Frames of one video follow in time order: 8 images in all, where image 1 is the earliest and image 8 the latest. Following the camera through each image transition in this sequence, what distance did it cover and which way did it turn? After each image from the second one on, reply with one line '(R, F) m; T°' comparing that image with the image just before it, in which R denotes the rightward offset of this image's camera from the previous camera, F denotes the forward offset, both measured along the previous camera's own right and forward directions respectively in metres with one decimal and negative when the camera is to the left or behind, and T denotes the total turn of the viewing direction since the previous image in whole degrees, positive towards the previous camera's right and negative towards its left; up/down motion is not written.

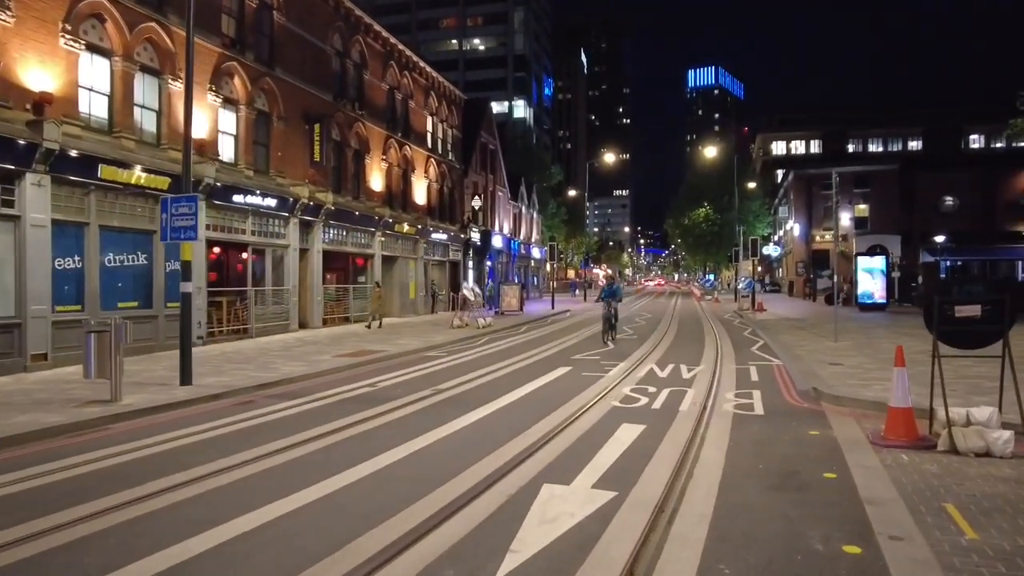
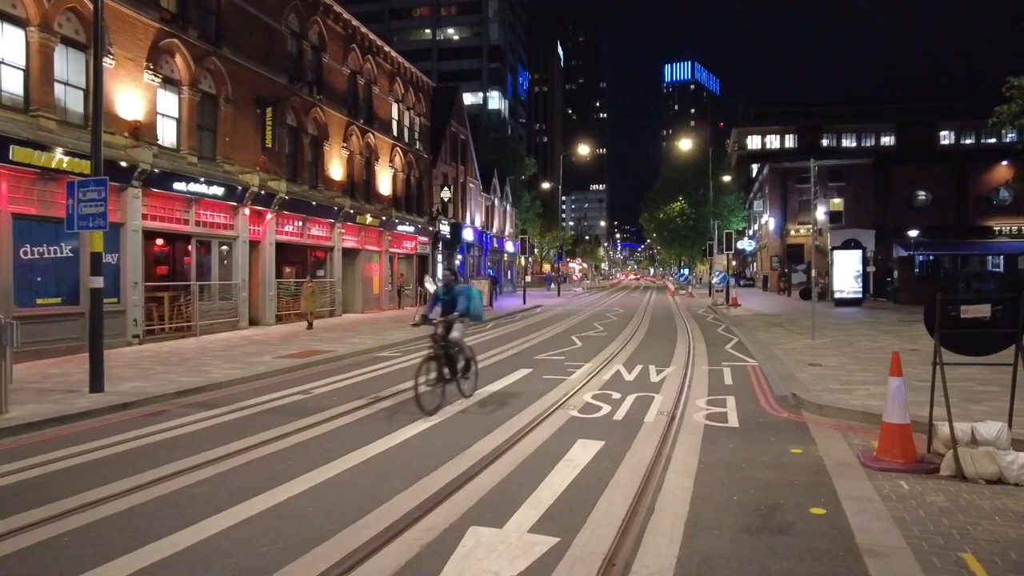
(+0.4, +1.2) m; +2°
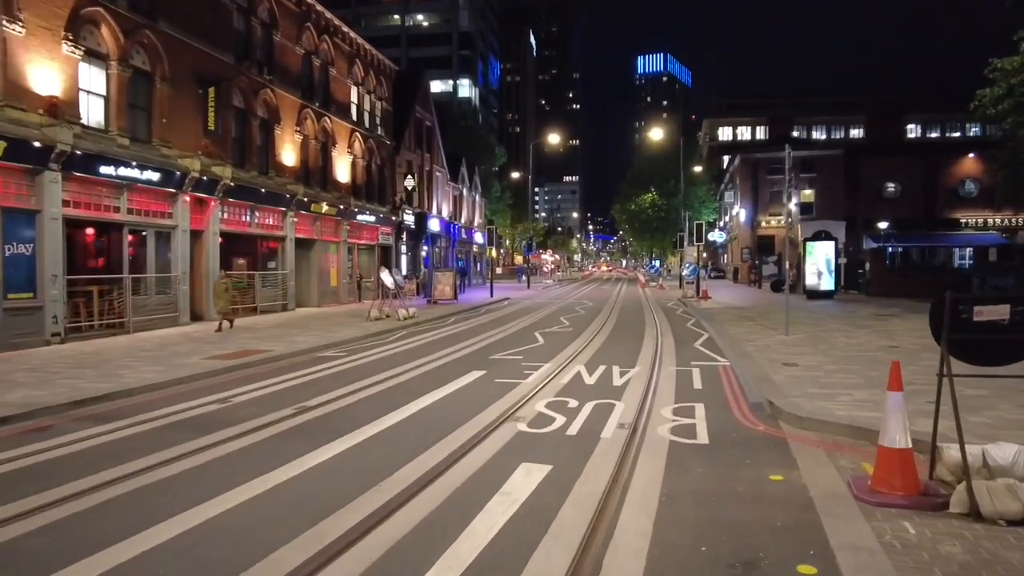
(+0.4, +1.3) m; +2°
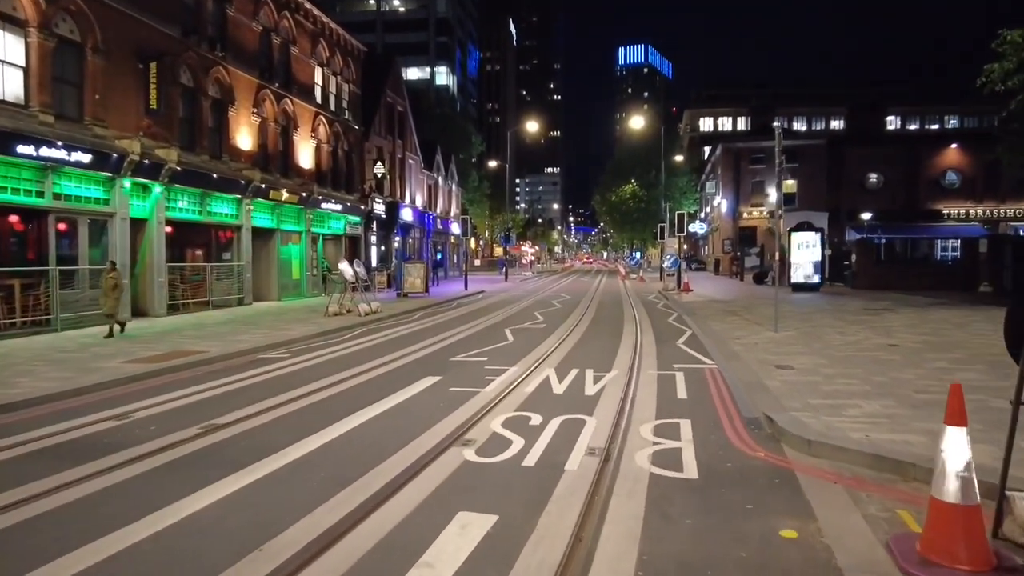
(+0.3, +1.6) m; +1°
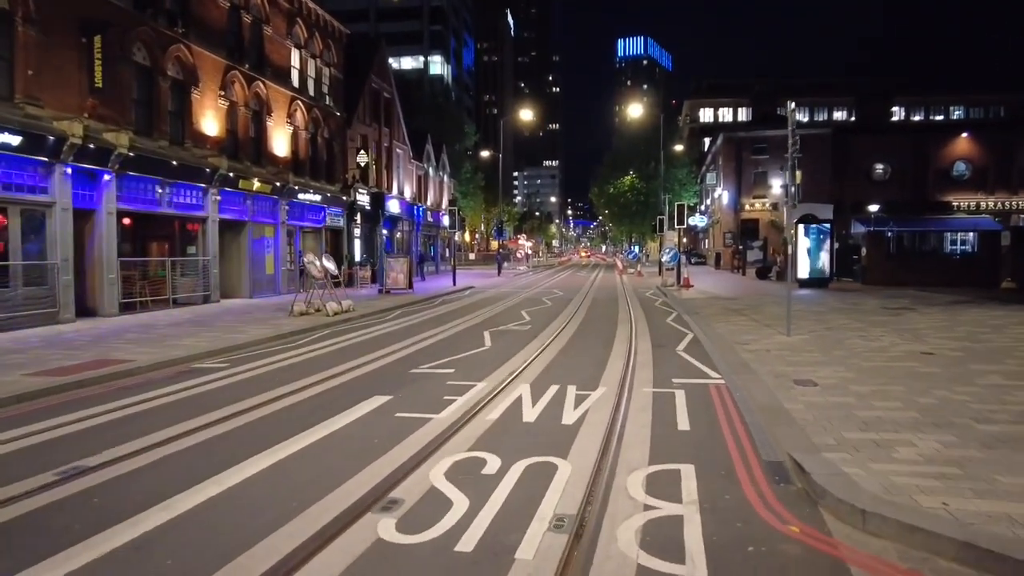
(+0.4, +1.9) m; 0°
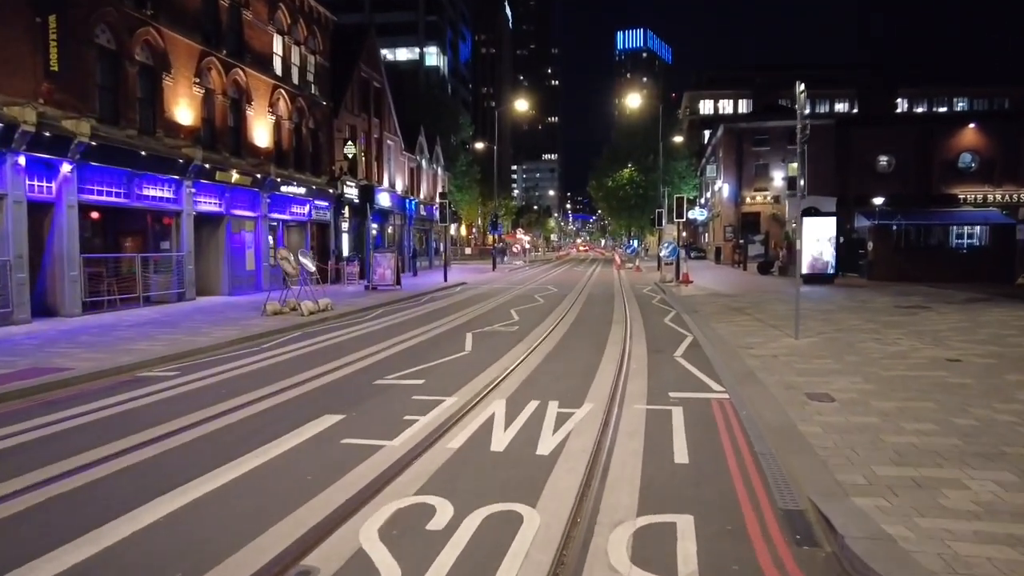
(+0.3, +1.2) m; 0°
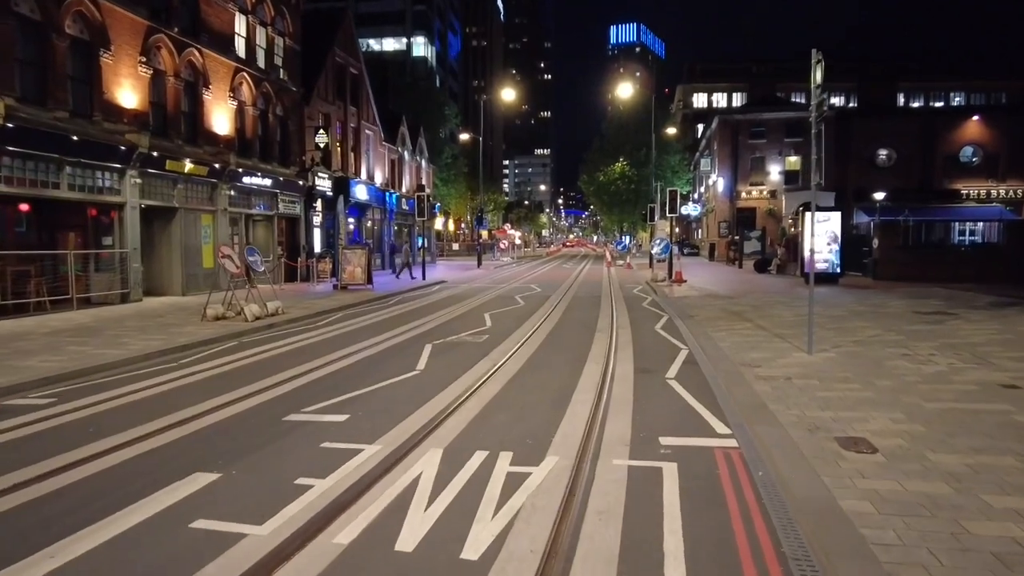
(+0.4, +2.1) m; +1°
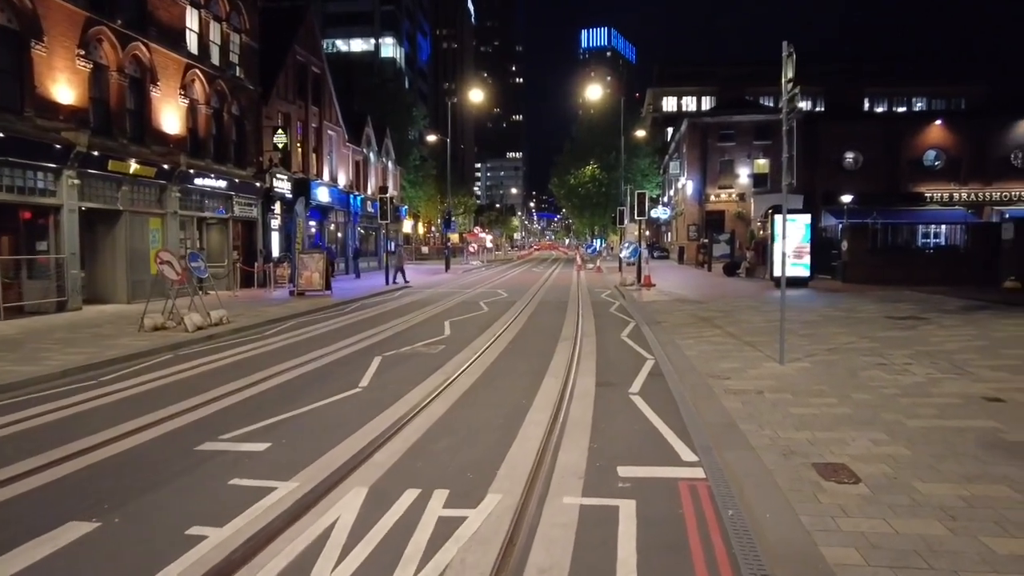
(+0.3, +0.8) m; +2°
